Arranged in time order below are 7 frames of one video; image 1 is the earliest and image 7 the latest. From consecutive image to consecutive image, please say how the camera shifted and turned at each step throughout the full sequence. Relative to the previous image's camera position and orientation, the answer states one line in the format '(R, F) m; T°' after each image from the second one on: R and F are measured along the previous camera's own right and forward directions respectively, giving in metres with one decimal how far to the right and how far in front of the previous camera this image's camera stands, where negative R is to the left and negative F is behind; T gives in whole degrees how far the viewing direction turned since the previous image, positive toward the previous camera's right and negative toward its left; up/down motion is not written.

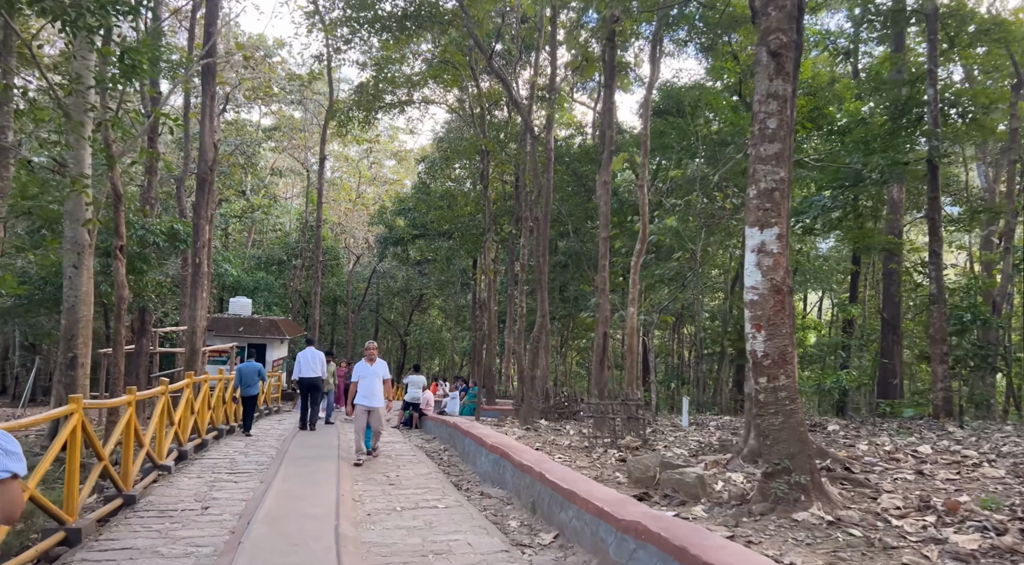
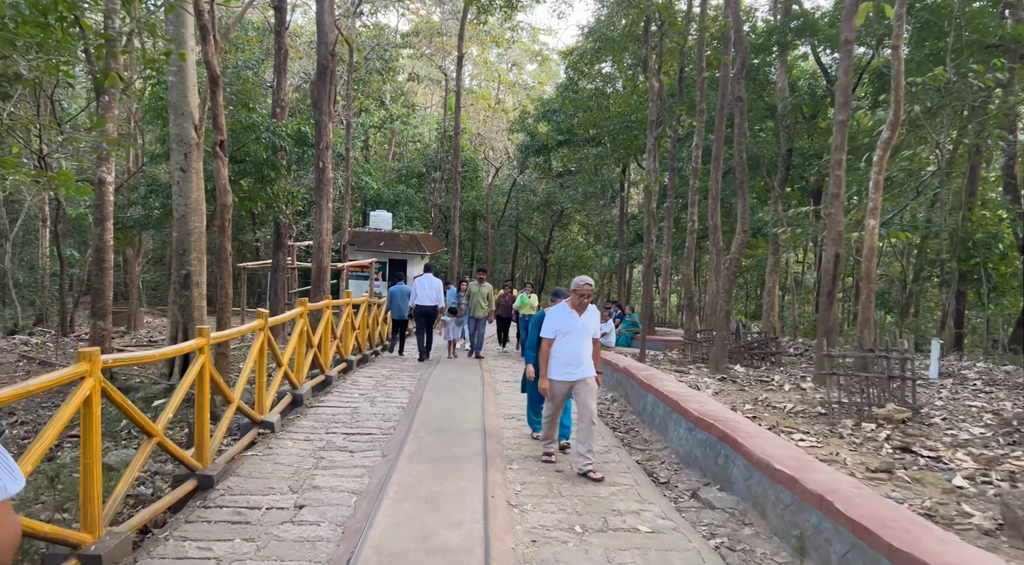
(-0.5, +2.1) m; -10°
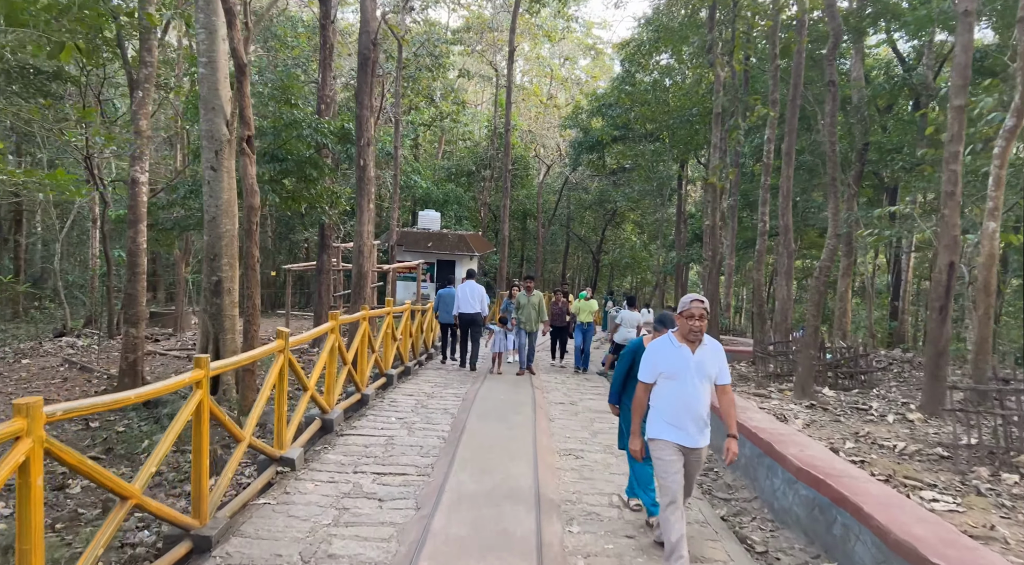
(0.0, +0.8) m; -4°
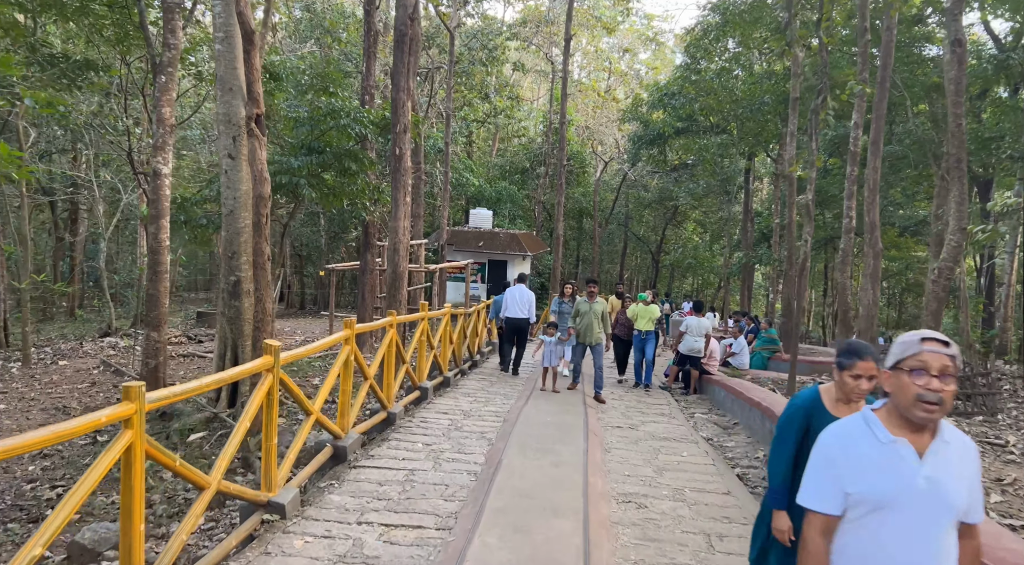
(+0.1, +1.0) m; -4°
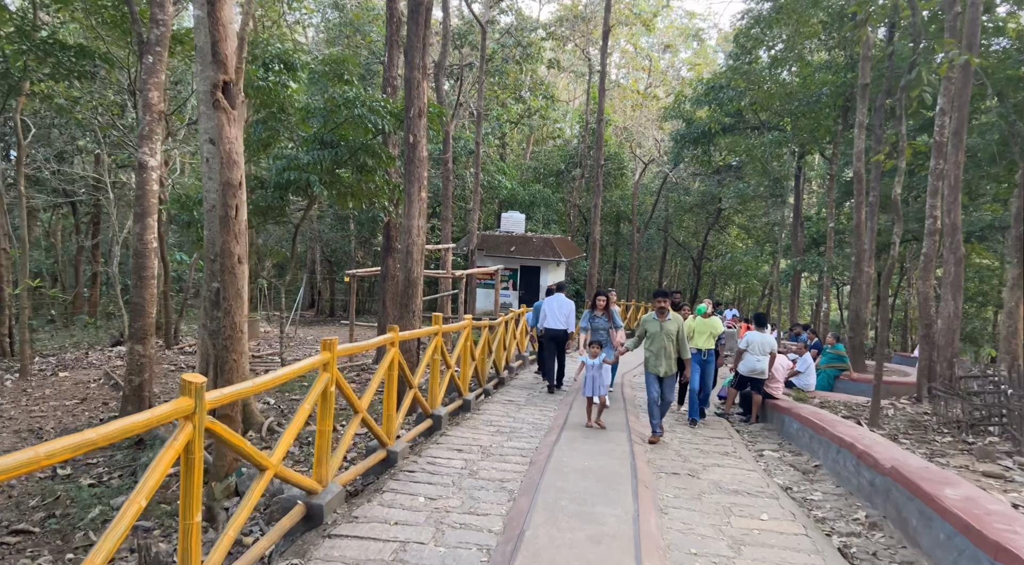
(0.0, +1.2) m; -3°
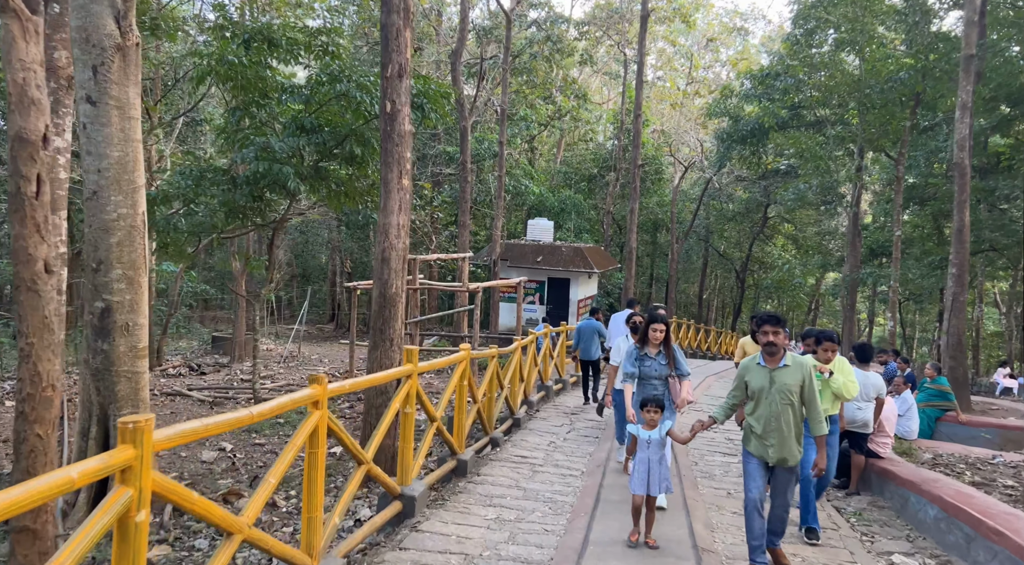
(+0.1, +2.0) m; -2°
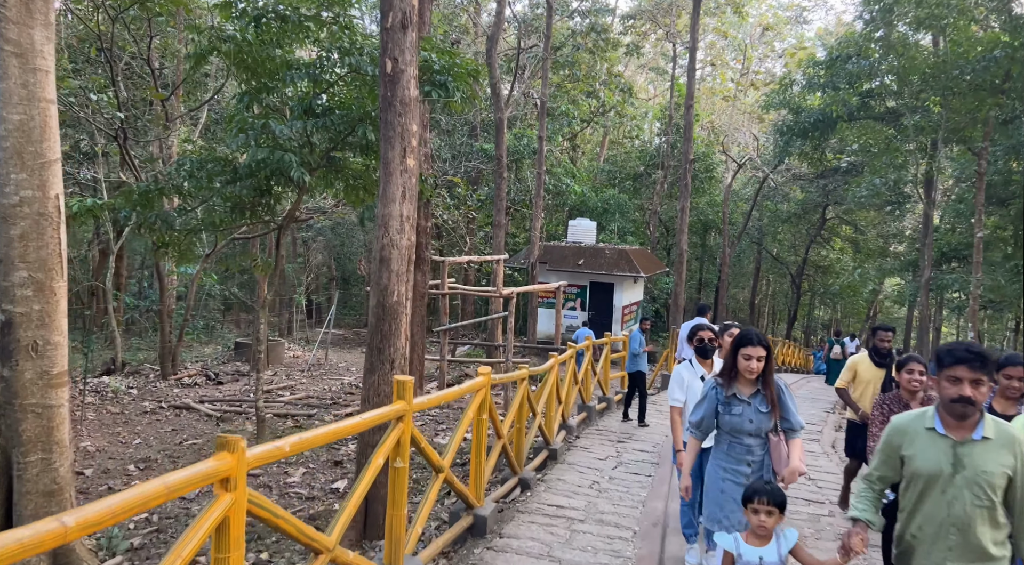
(+0.1, +1.2) m; -3°
